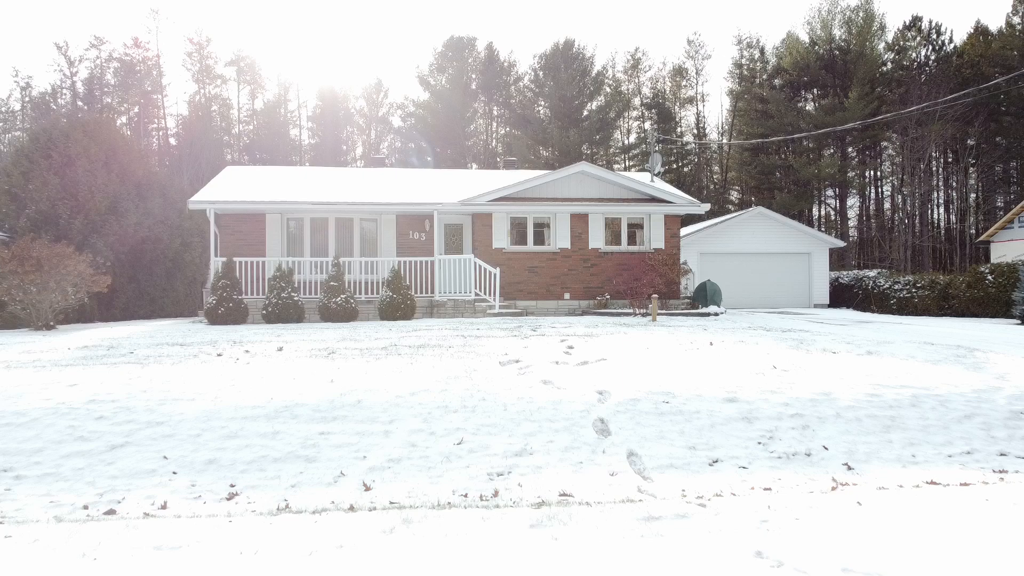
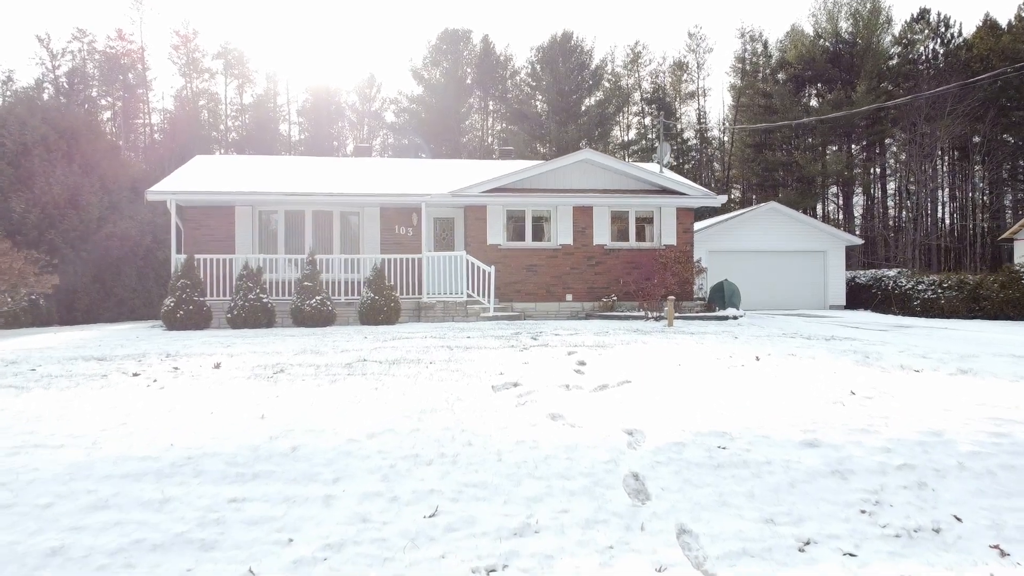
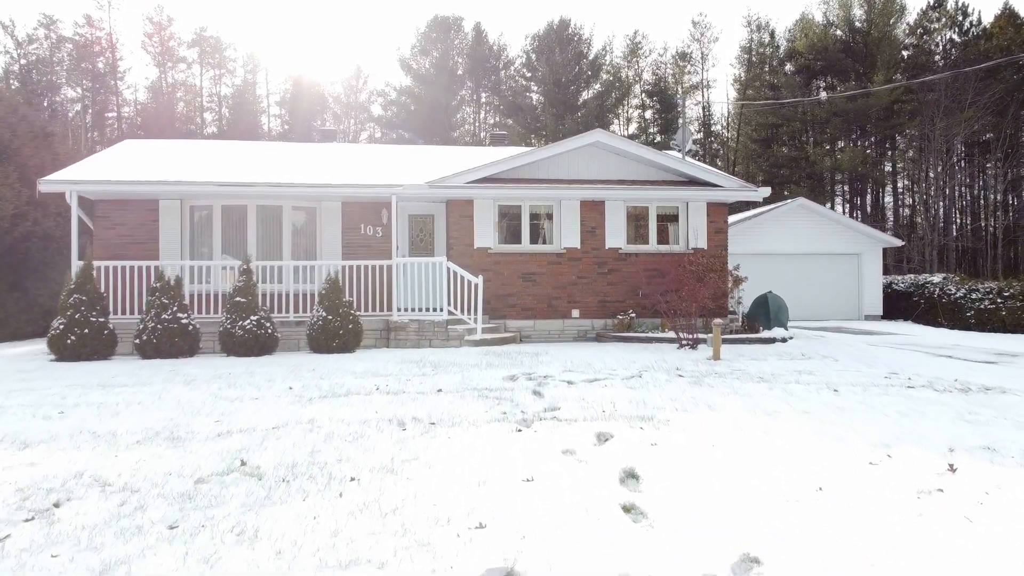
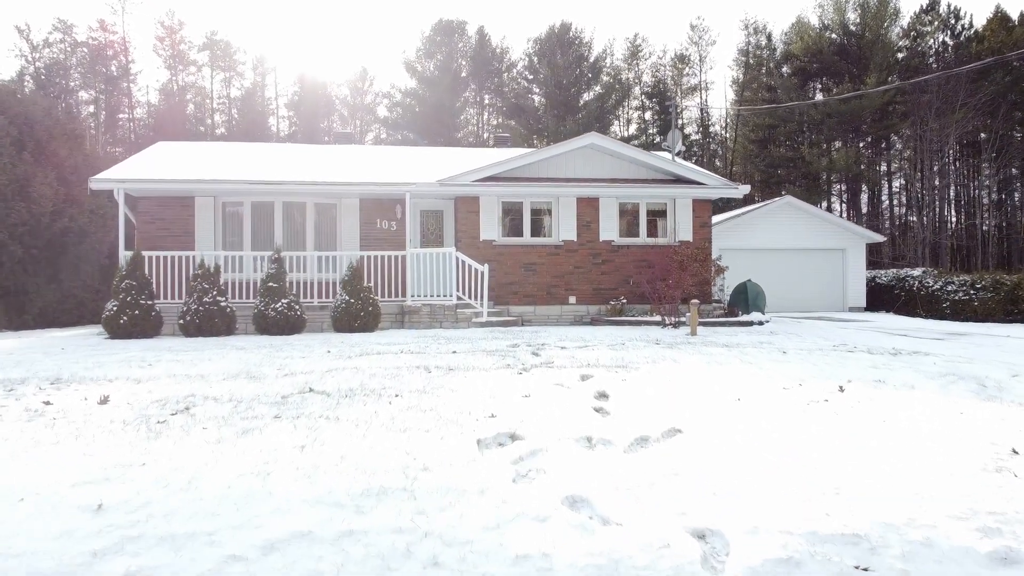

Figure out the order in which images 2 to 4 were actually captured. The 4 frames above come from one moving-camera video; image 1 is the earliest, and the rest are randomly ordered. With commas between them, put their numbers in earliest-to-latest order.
2, 4, 3
